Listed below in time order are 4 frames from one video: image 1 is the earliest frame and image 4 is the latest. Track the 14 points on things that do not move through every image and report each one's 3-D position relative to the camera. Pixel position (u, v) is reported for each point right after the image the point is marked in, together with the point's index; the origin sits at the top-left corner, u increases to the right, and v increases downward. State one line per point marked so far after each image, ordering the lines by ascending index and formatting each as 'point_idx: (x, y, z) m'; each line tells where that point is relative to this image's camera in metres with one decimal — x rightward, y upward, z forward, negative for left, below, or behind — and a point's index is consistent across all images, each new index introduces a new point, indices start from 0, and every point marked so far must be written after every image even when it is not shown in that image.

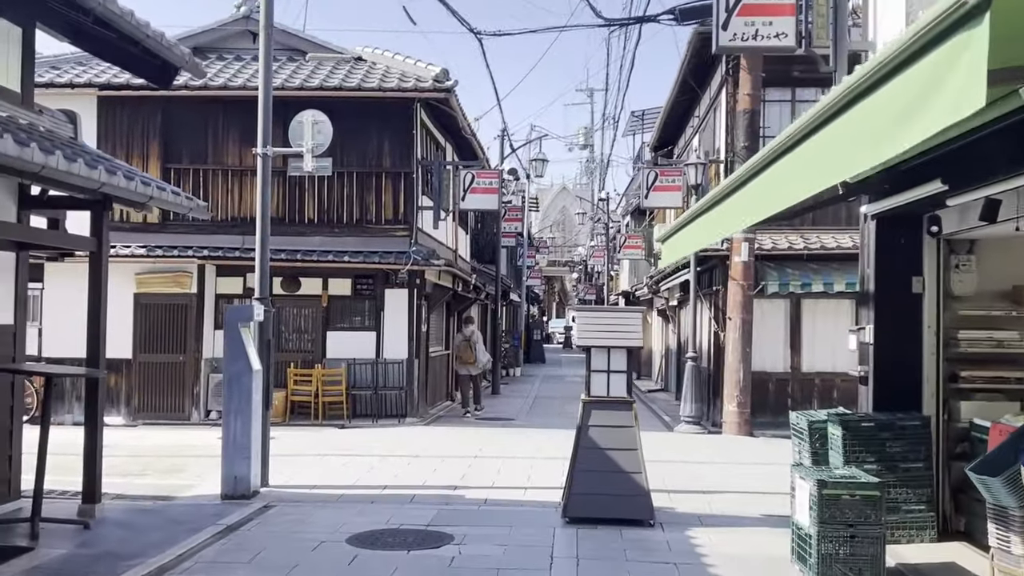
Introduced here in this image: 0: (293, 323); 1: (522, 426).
0: (-3.3, -0.5, +15.2) m
1: (+0.1, -2.0, +14.7) m
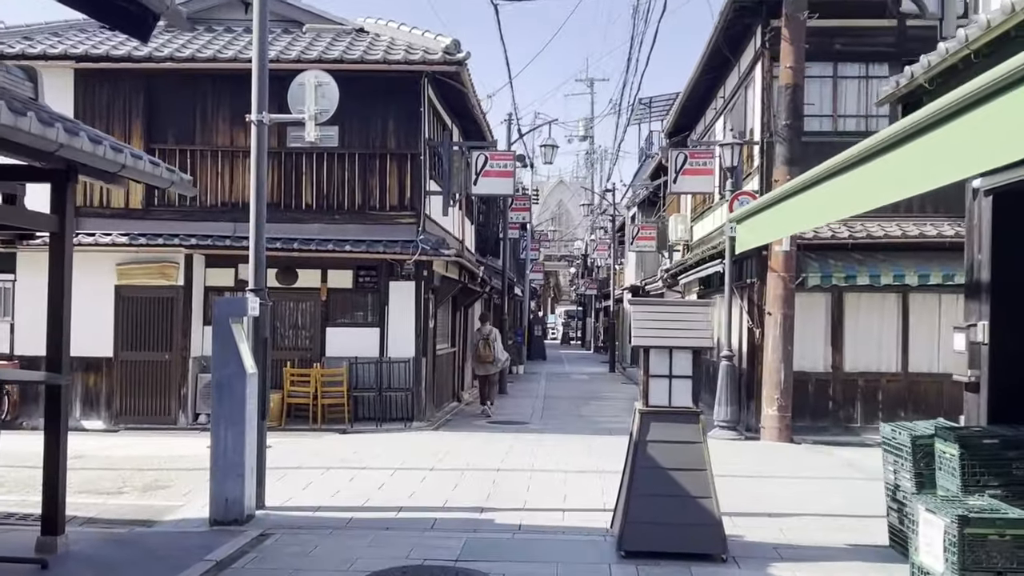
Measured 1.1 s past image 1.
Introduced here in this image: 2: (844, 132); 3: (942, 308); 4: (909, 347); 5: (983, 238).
0: (-3.1, -0.4, +14.0) m
1: (+0.4, -1.9, +13.4) m
2: (+4.5, +2.1, +13.6) m
3: (+5.7, -0.3, +13.4) m
4: (+5.3, -0.8, +13.5) m
5: (+3.0, +0.3, +6.4) m
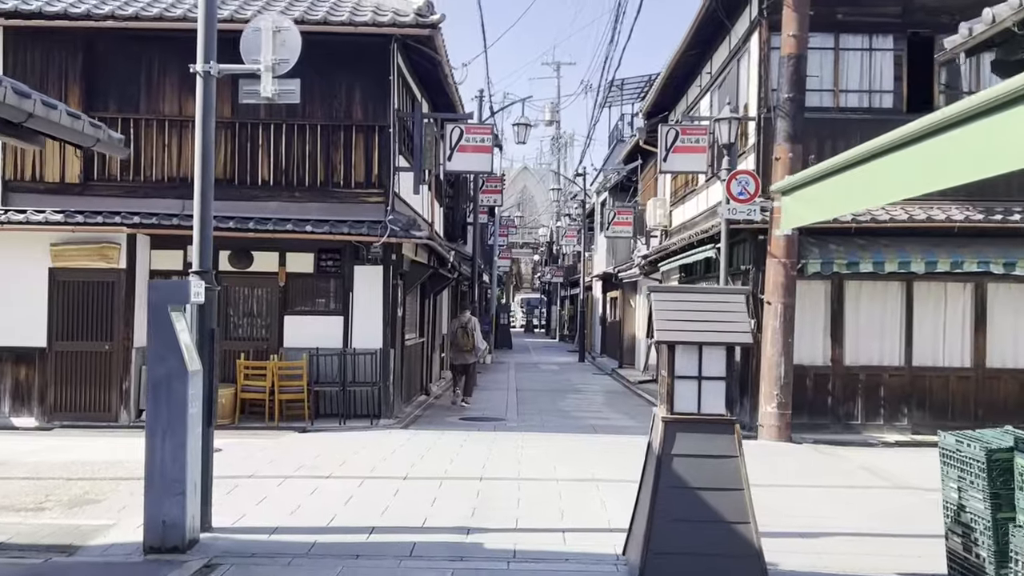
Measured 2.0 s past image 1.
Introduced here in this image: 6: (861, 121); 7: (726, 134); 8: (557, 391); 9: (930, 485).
0: (-3.4, -0.2, +12.7) m
1: (+0.1, -1.7, +12.4) m
2: (+4.2, +2.2, +12.6) m
3: (+5.4, -0.1, +12.6) m
4: (+5.0, -0.6, +12.6) m
5: (+3.0, +0.4, +5.5) m
6: (+4.3, +2.1, +12.6) m
7: (+2.5, +1.8, +12.0) m
8: (+0.9, -1.9, +19.0) m
9: (+3.5, -1.7, +8.5) m
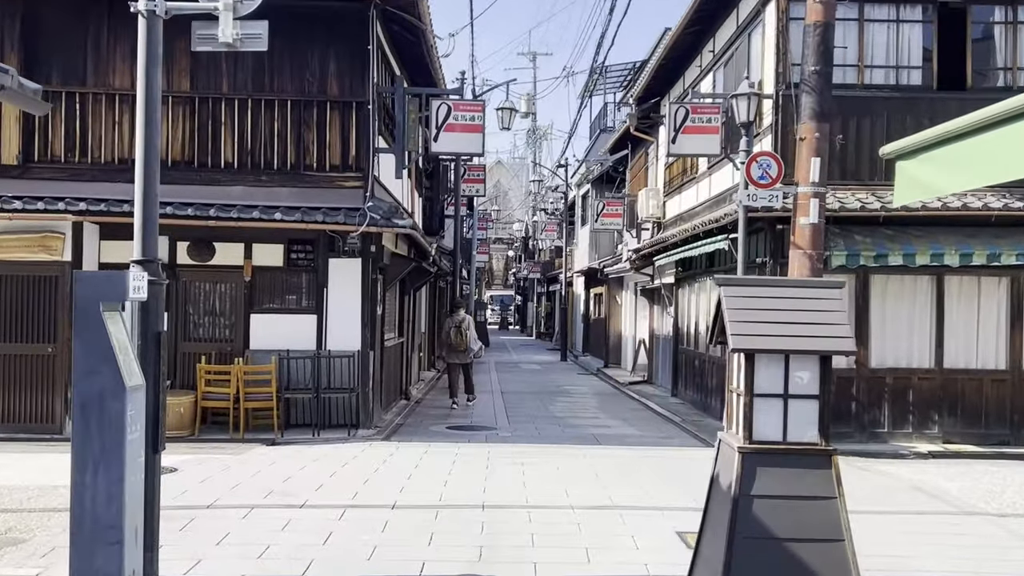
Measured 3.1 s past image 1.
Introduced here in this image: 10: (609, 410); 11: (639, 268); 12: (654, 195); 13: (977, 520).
0: (-3.5, -0.2, +11.4) m
1: (0.0, -1.7, +11.1) m
2: (+4.1, +2.3, +11.5) m
3: (+5.3, -0.1, +11.5) m
4: (+4.9, -0.6, +11.5) m
5: (+3.1, +0.4, +4.3) m
6: (+4.3, +2.1, +11.5) m
7: (+2.5, +1.9, +10.8) m
8: (+0.6, -1.9, +17.8) m
9: (+3.6, -1.6, +7.4) m
10: (+1.4, -1.8, +14.9) m
11: (+2.5, +0.4, +19.4) m
12: (+2.6, +1.7, +18.6) m
13: (+3.2, -1.6, +7.0) m
